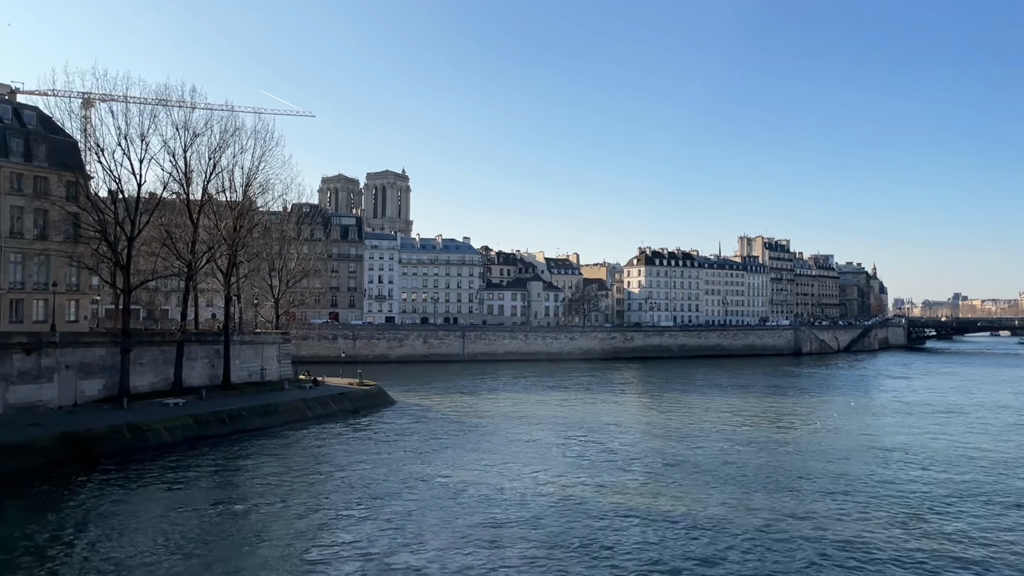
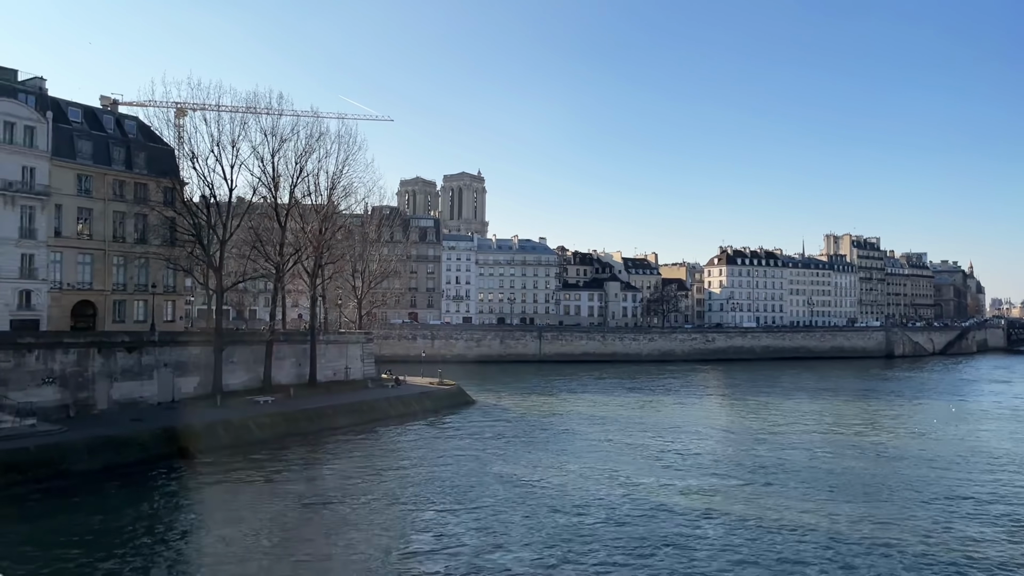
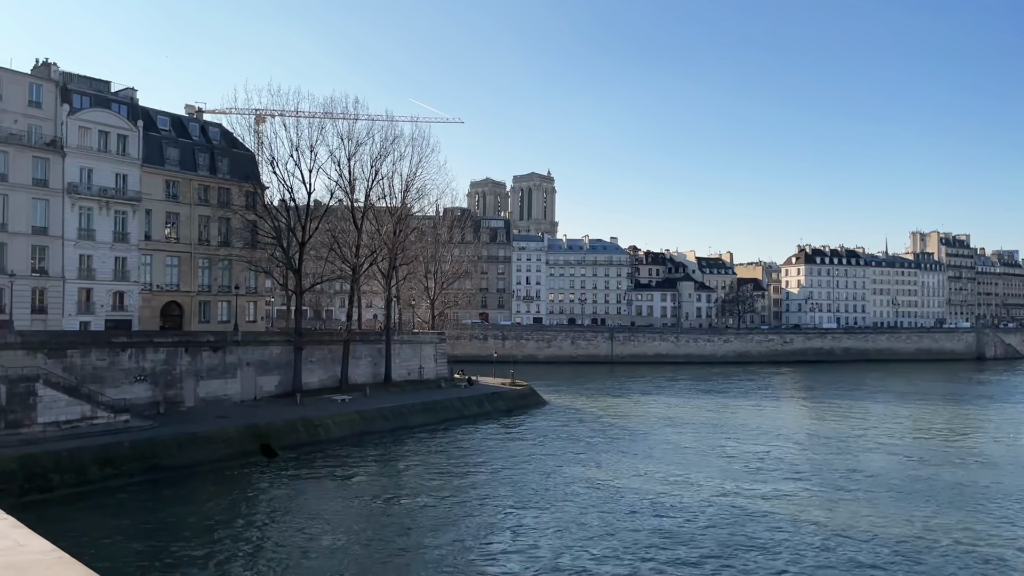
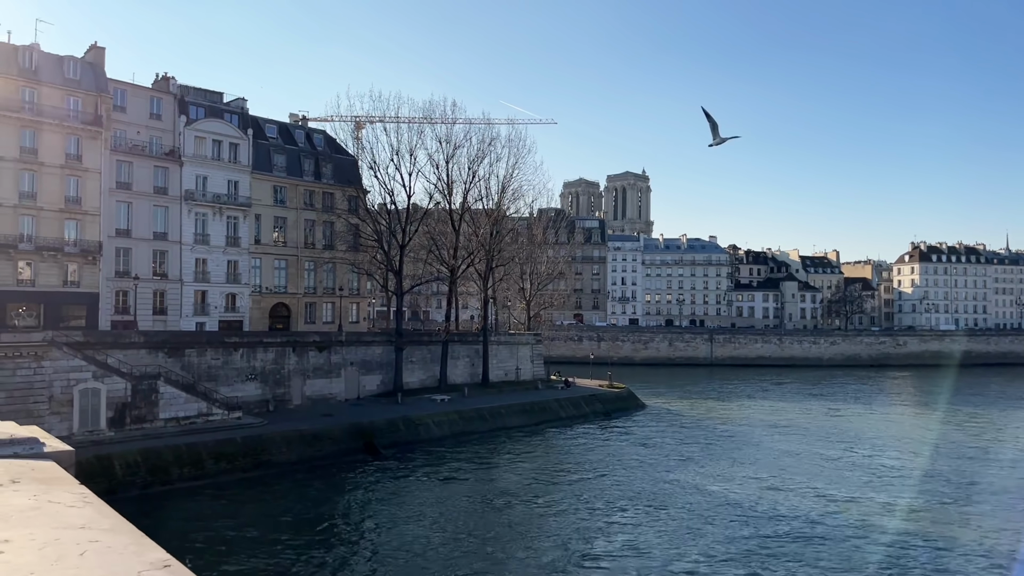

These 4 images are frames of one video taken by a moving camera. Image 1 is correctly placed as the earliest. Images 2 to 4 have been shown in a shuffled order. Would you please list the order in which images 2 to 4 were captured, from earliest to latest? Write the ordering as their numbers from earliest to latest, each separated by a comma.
2, 3, 4
